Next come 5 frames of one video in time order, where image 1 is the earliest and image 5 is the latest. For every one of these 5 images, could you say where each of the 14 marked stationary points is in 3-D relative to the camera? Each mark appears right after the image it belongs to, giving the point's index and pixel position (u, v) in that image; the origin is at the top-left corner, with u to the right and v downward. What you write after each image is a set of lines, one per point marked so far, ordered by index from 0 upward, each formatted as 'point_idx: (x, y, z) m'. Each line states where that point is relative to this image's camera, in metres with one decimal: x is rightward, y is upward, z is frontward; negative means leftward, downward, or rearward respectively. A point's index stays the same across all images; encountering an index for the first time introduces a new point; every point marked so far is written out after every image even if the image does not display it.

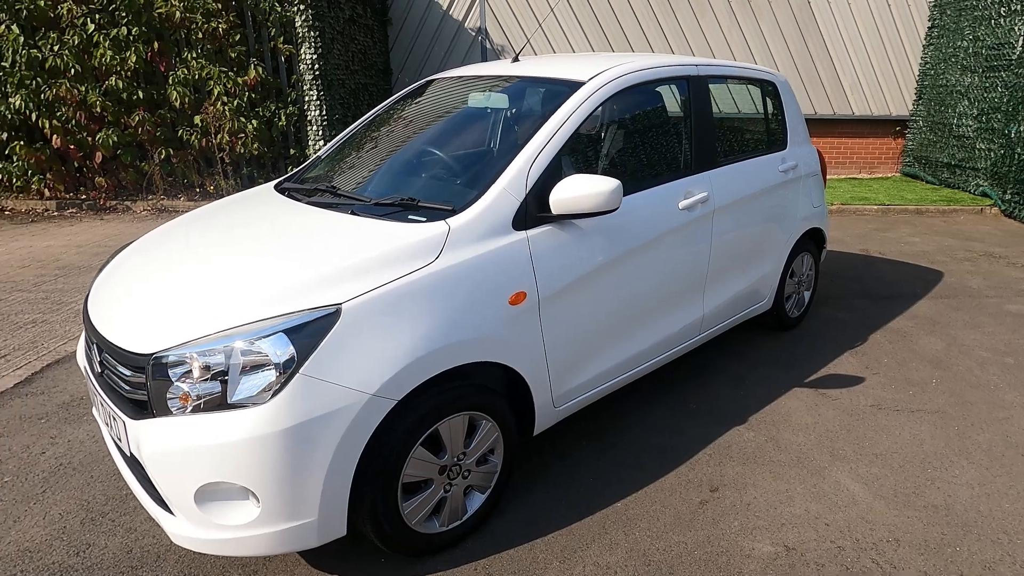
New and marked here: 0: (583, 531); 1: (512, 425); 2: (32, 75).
0: (+0.3, -1.1, +2.8) m
1: (0.0, -0.6, +2.8) m
2: (-6.0, +2.7, +8.1) m
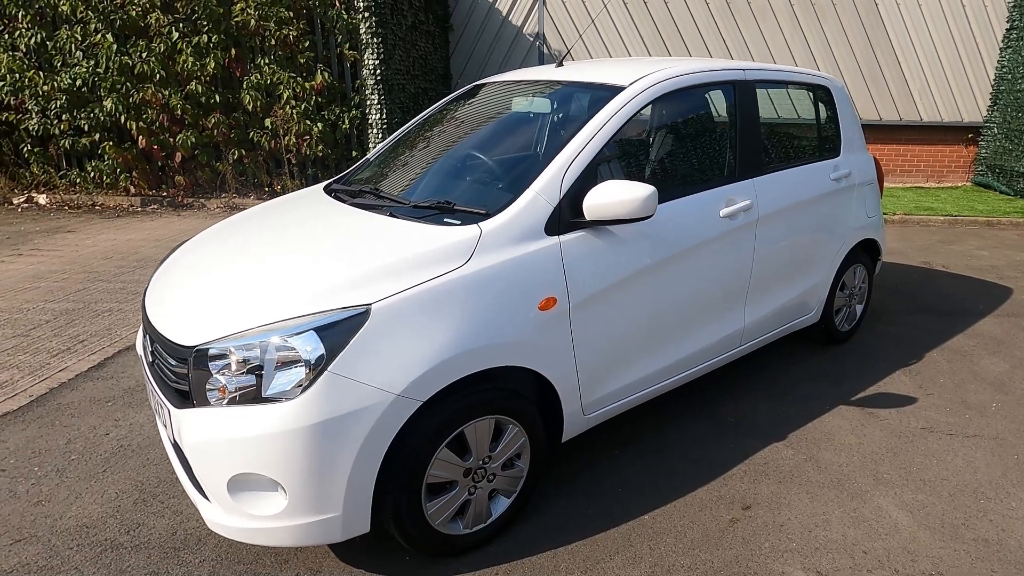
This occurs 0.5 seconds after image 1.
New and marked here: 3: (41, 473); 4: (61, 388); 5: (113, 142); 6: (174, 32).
0: (+0.4, -1.1, +2.7) m
1: (+0.1, -0.6, +2.8) m
2: (-5.3, +2.9, +8.6) m
3: (-2.5, -1.0, +3.3) m
4: (-3.0, -0.7, +4.1) m
5: (-5.7, +2.1, +8.9) m
6: (-4.6, +3.4, +8.4) m
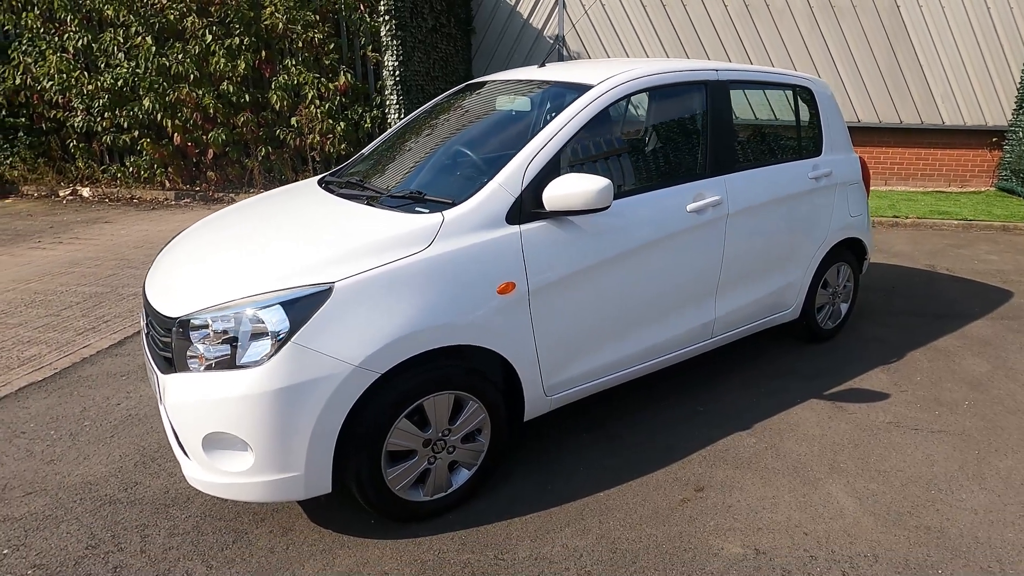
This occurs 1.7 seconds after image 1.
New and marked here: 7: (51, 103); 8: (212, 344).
0: (+0.2, -1.1, +2.9) m
1: (-0.1, -0.6, +3.0) m
2: (-5.1, +3.0, +9.1) m
3: (-2.6, -0.8, +3.6) m
4: (-3.1, -0.5, +4.5) m
5: (-5.5, +2.3, +9.4) m
6: (-4.3, +3.6, +8.8) m
7: (-7.1, +2.8, +9.5) m
8: (-1.2, -0.2, +2.5) m
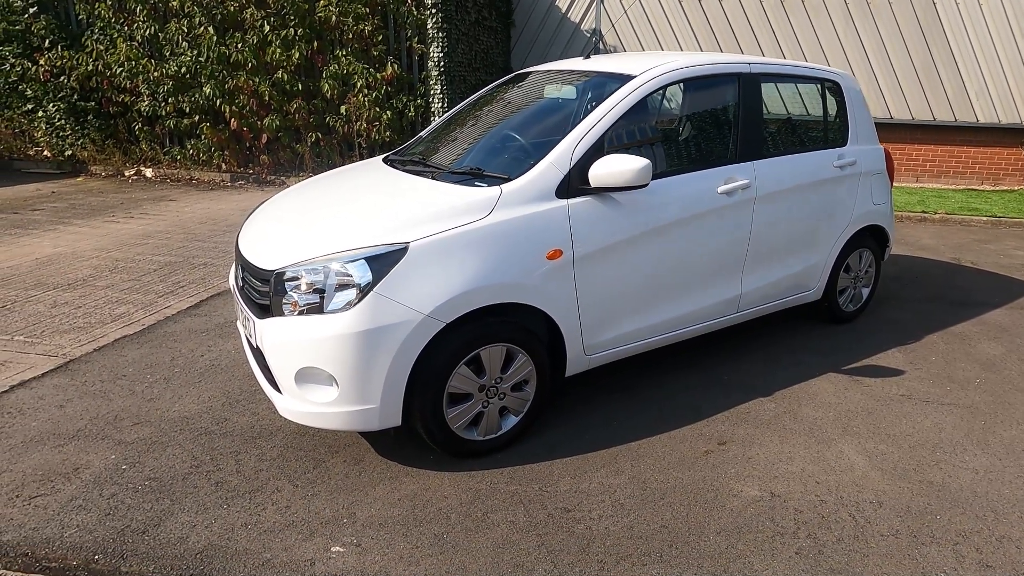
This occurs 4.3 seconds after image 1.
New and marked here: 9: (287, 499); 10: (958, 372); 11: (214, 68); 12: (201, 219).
0: (+0.4, -0.9, +3.3) m
1: (+0.2, -0.4, +3.4) m
2: (-4.5, +3.4, +9.6) m
3: (-2.4, -0.6, +4.1) m
4: (-2.8, -0.3, +5.0) m
5: (-4.9, +2.6, +10.0) m
6: (-3.7, +3.9, +9.4) m
7: (-6.4, +3.3, +10.2) m
8: (-1.0, 0.0, +2.9) m
9: (-1.1, -1.0, +3.0) m
10: (+2.9, -0.6, +4.1) m
11: (-4.6, +3.4, +9.7) m
12: (-4.0, +0.9, +8.1) m
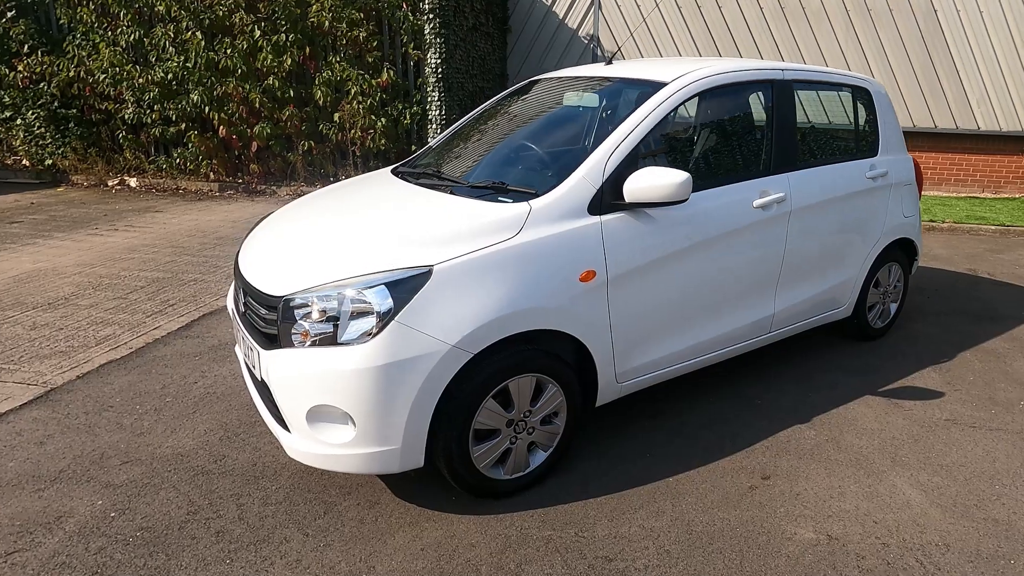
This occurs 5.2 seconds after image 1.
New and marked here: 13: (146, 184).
0: (+0.6, -1.0, +3.0) m
1: (+0.3, -0.5, +3.1) m
2: (-4.5, +3.2, +9.3) m
3: (-2.2, -0.7, +3.8) m
4: (-2.7, -0.4, +4.7) m
5: (-4.9, +2.4, +9.7) m
6: (-3.7, +3.7, +9.1) m
7: (-6.5, +3.0, +9.8) m
8: (-0.8, -0.1, +2.7) m
9: (-0.9, -1.1, +2.7) m
10: (+3.1, -0.7, +3.9) m
11: (-4.6, +3.2, +9.3) m
12: (-4.0, +0.7, +7.7) m
13: (-5.8, +1.7, +10.0) m
